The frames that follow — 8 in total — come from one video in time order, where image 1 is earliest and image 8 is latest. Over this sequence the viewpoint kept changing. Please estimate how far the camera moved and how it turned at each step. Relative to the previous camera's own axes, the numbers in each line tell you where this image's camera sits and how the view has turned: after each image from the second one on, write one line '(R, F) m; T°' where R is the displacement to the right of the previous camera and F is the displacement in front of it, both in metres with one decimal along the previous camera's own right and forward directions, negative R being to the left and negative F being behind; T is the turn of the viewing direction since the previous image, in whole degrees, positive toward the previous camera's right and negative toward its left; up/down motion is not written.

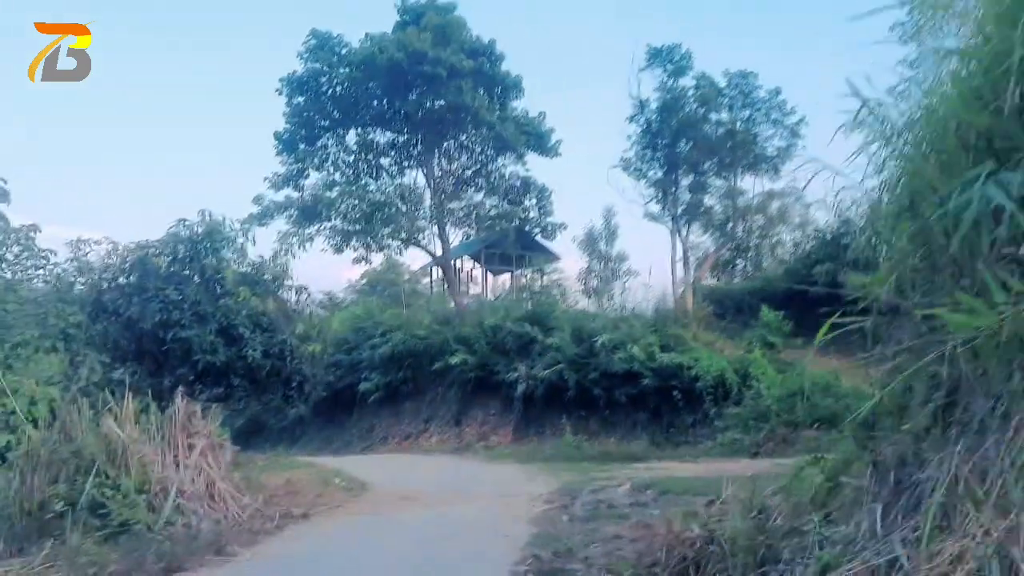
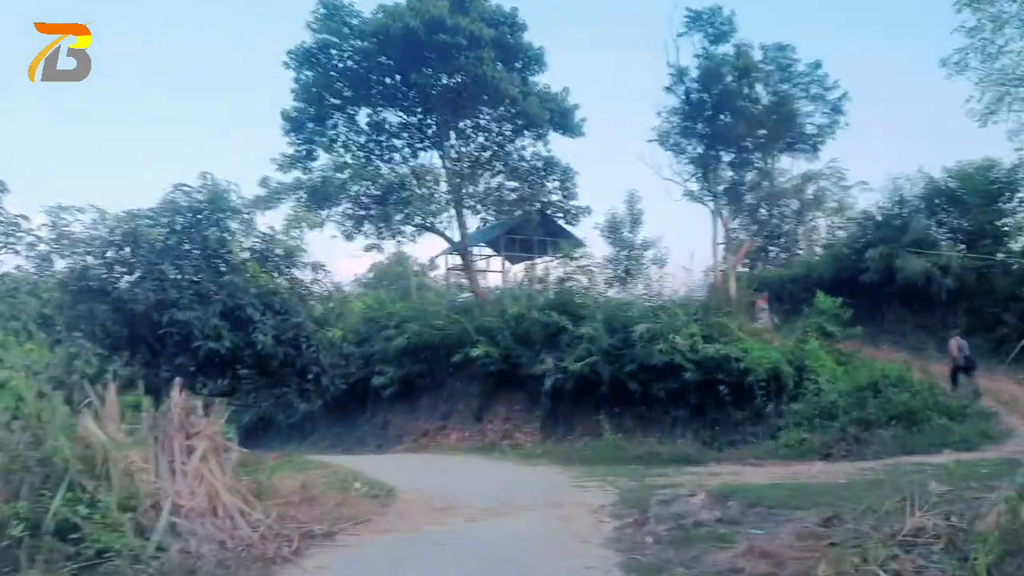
(-0.5, +1.6) m; 0°
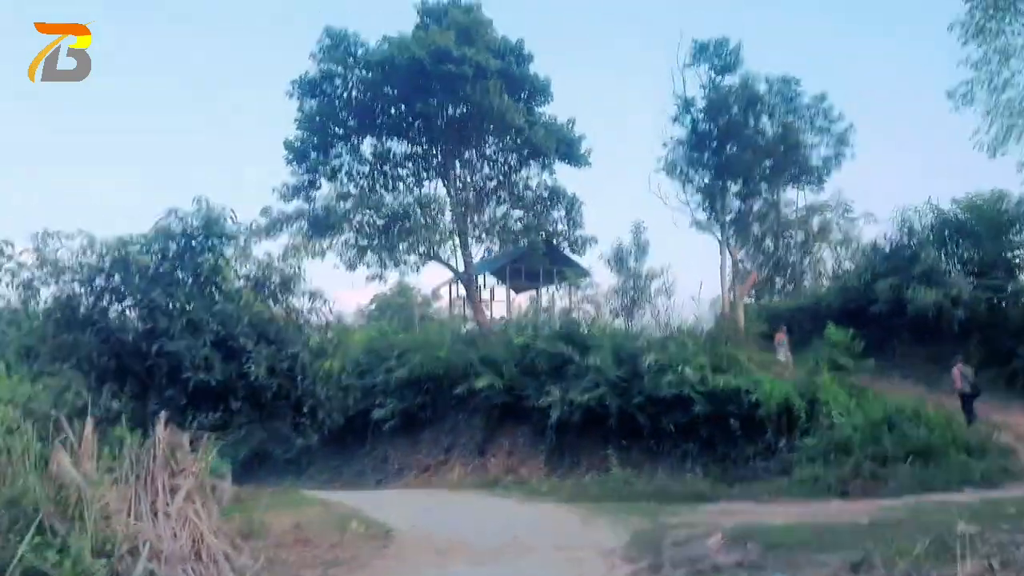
(0.0, +0.4) m; 0°
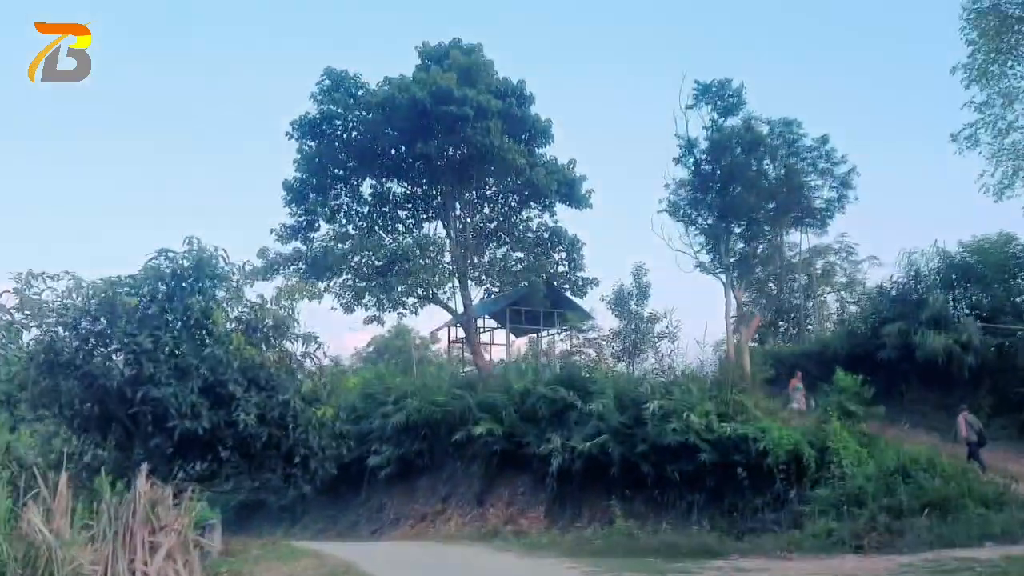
(0.0, +0.4) m; 0°
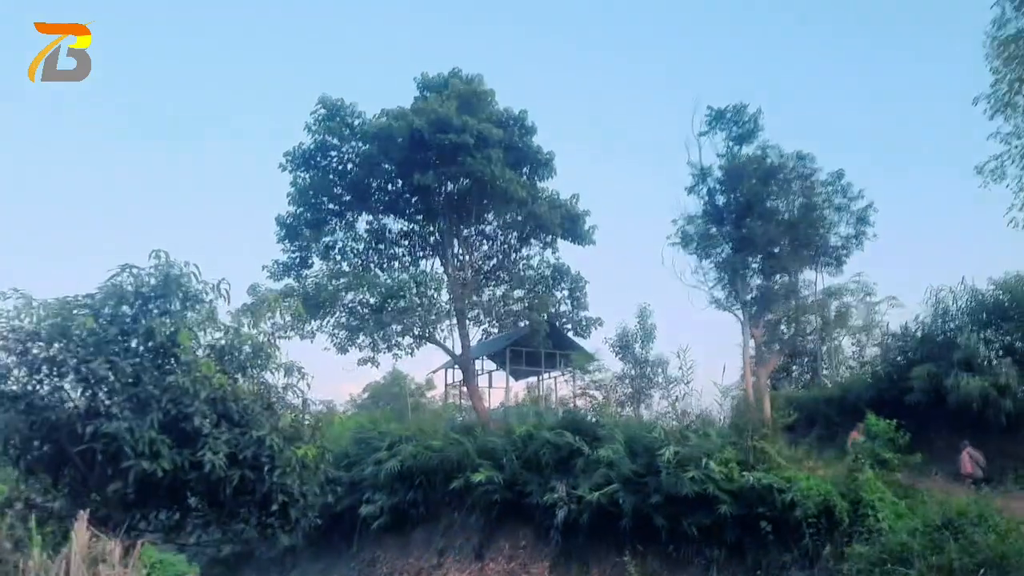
(-0.2, +1.2) m; 0°
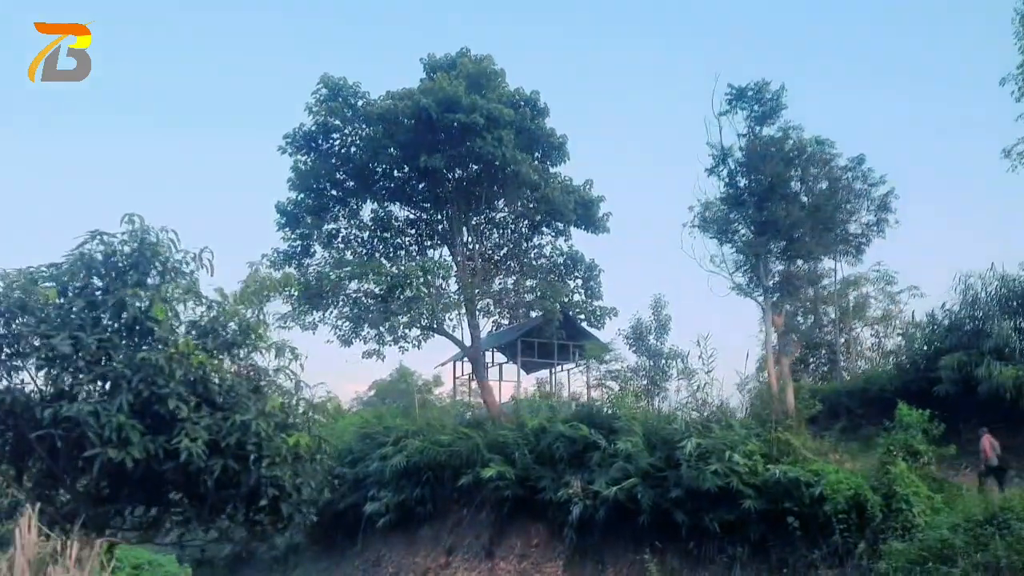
(-0.1, +0.8) m; 0°
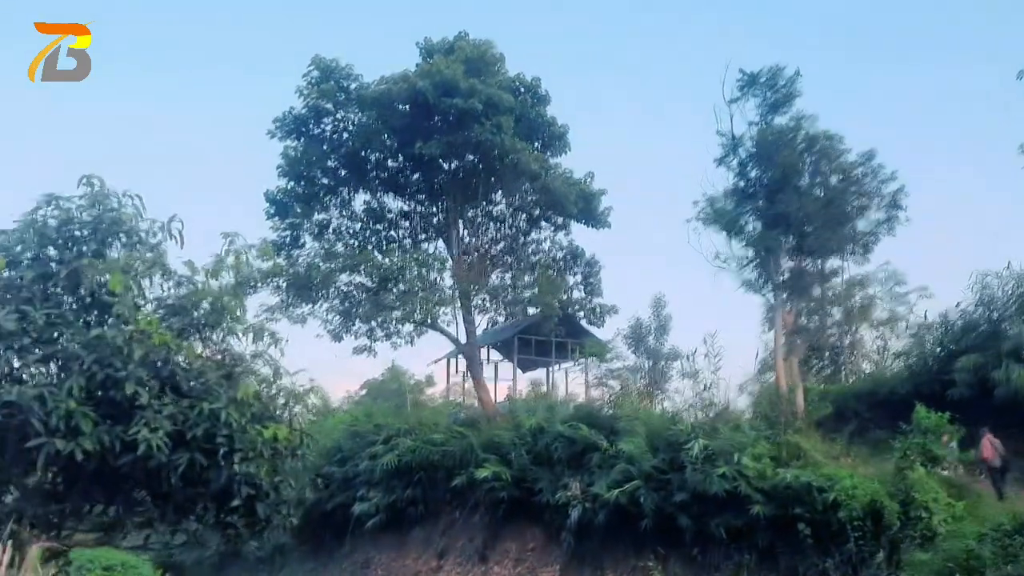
(-0.1, +0.8) m; 0°
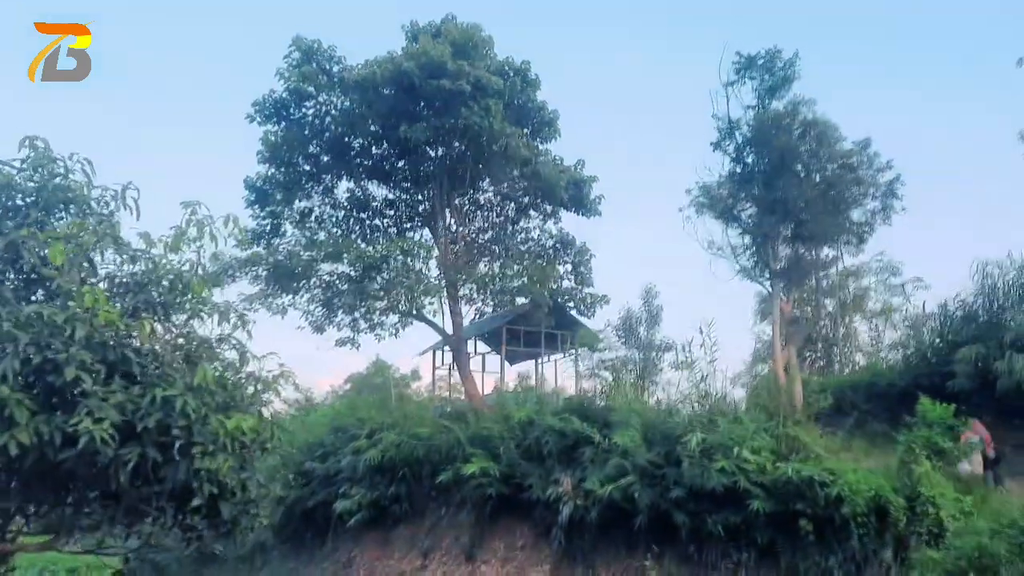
(0.0, +0.6) m; +1°
